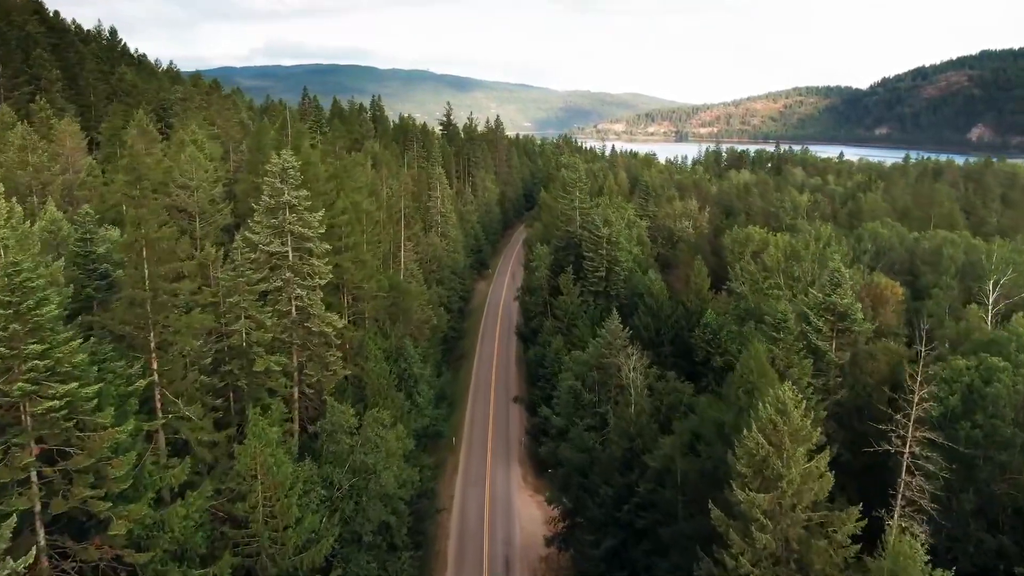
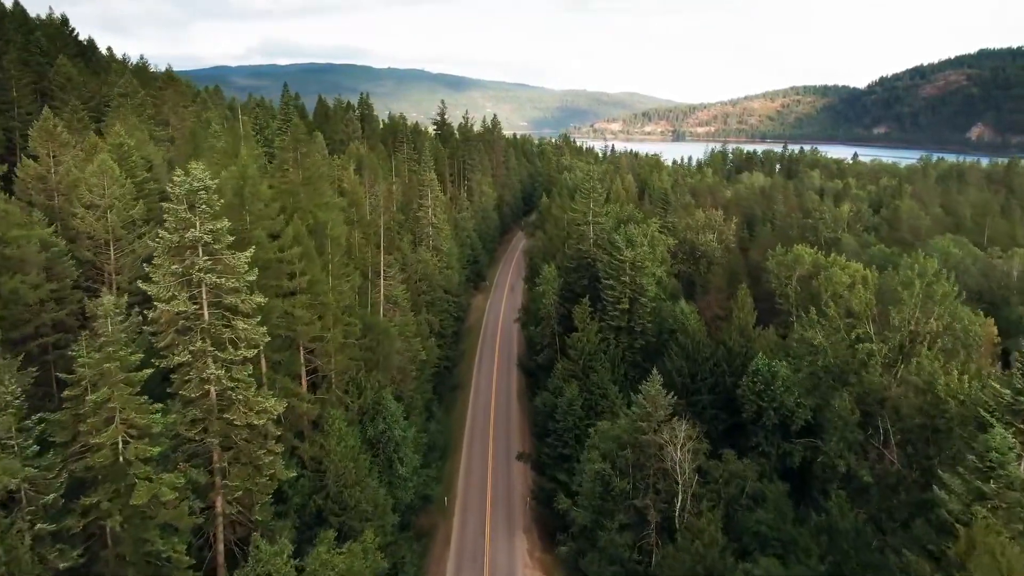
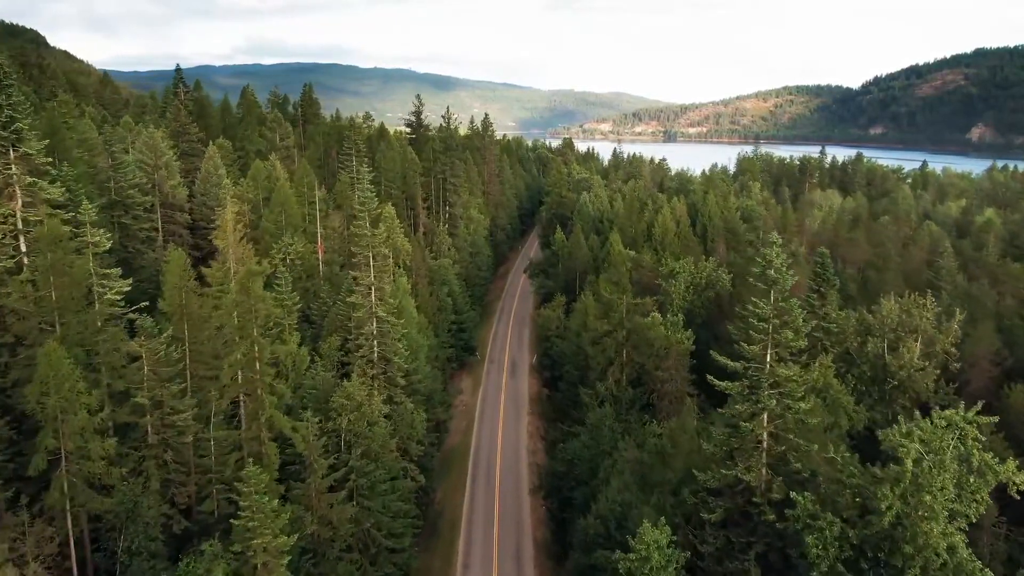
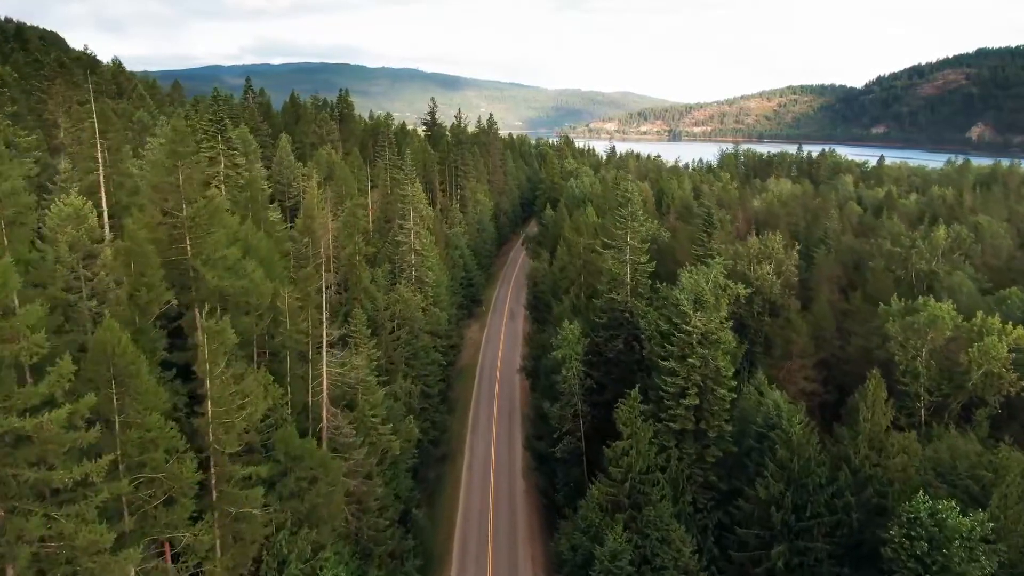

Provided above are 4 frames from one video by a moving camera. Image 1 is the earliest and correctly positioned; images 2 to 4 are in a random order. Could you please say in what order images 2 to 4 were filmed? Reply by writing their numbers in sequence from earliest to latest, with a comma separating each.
2, 4, 3
